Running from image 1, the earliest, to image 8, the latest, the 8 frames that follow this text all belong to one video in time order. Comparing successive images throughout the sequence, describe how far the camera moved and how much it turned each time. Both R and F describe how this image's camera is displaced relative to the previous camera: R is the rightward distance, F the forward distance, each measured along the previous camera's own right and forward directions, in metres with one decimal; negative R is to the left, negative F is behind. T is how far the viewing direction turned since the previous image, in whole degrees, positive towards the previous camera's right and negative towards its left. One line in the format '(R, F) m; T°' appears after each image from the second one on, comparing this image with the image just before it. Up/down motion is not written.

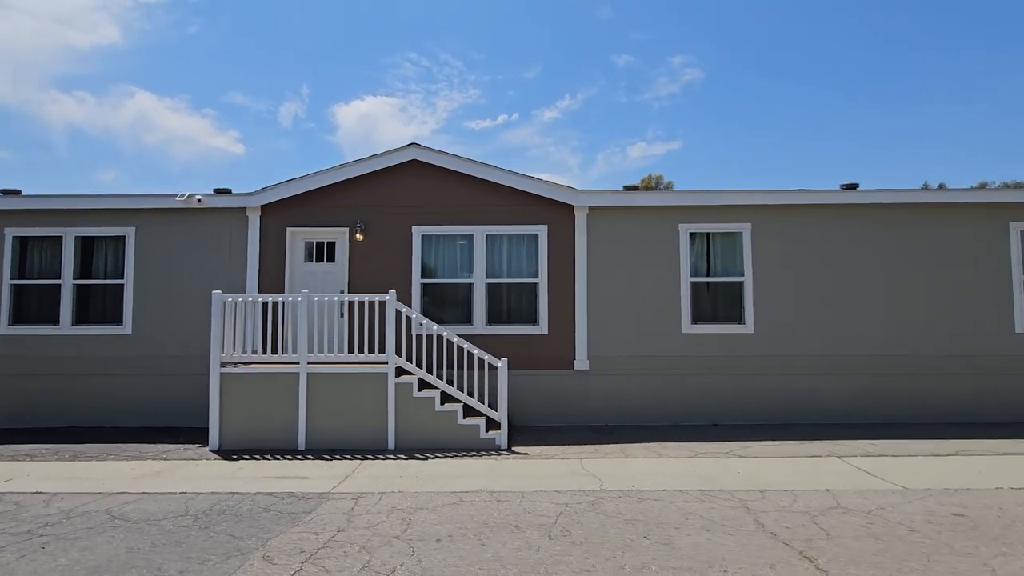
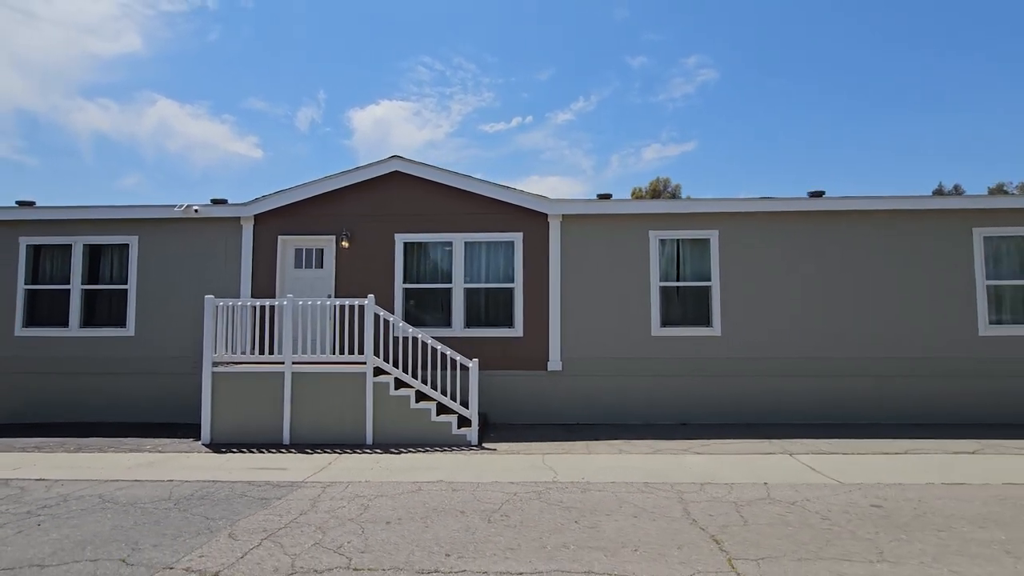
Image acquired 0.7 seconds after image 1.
(+0.7, -0.5) m; -2°
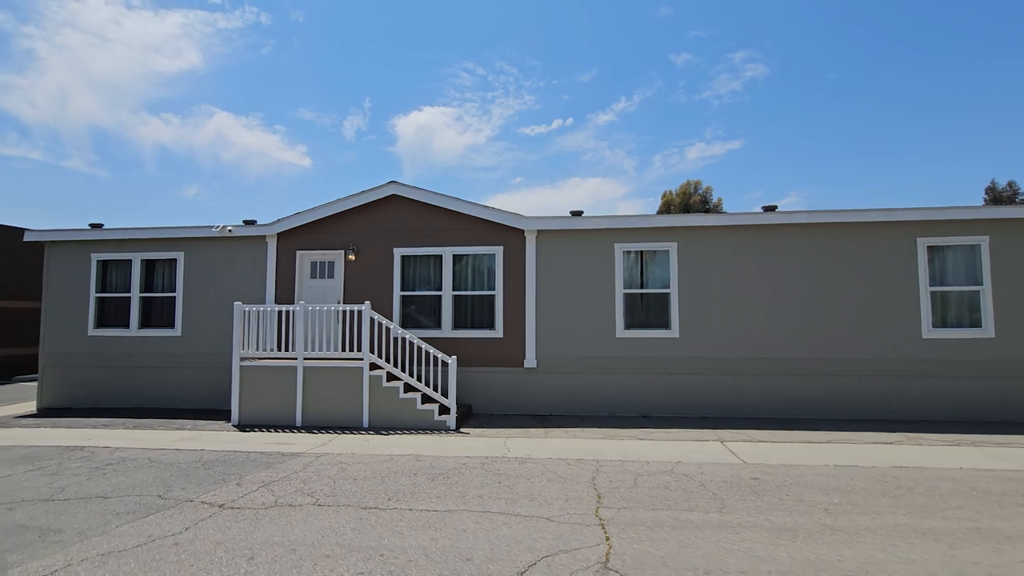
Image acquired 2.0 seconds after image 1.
(+1.4, -1.4) m; -5°
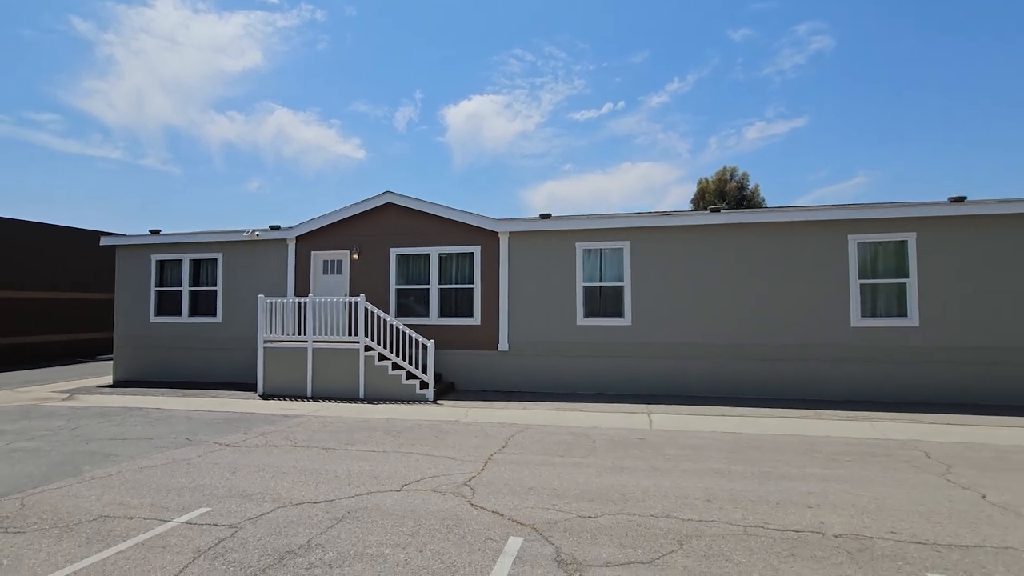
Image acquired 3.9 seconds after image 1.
(+1.9, -1.7) m; -6°
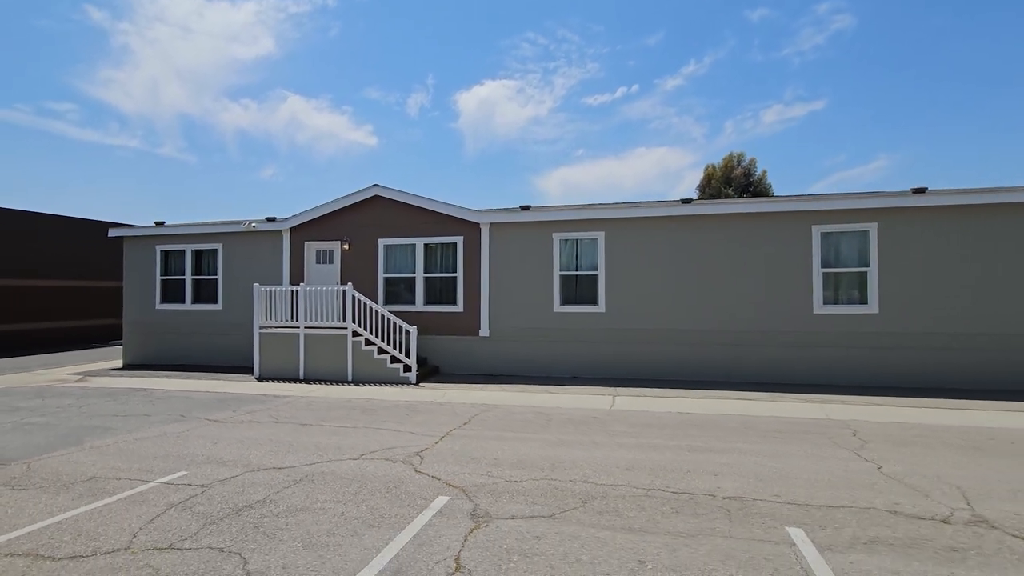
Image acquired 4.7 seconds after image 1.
(+0.9, -0.6) m; -1°
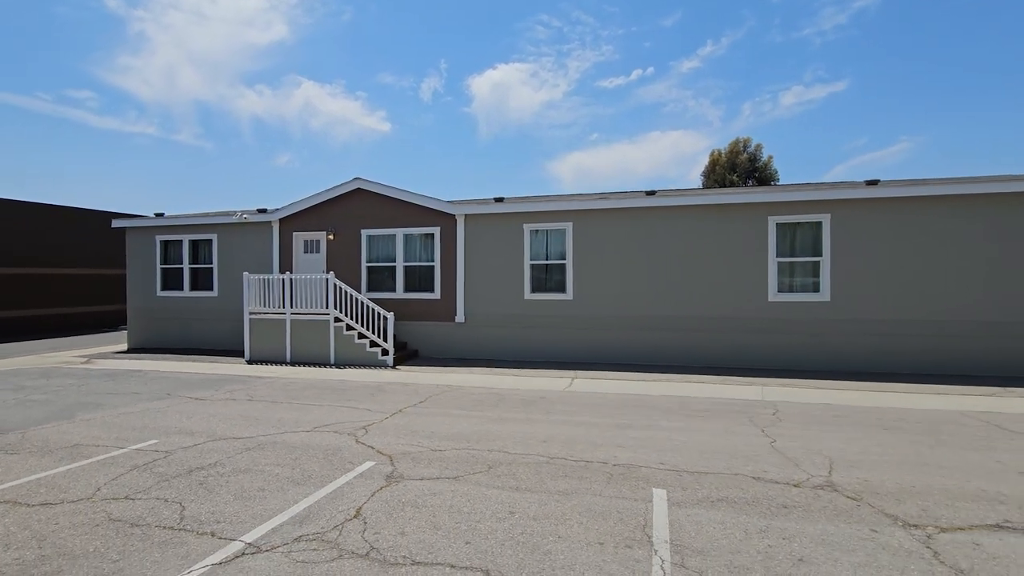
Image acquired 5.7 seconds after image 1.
(+1.1, -0.7) m; -1°
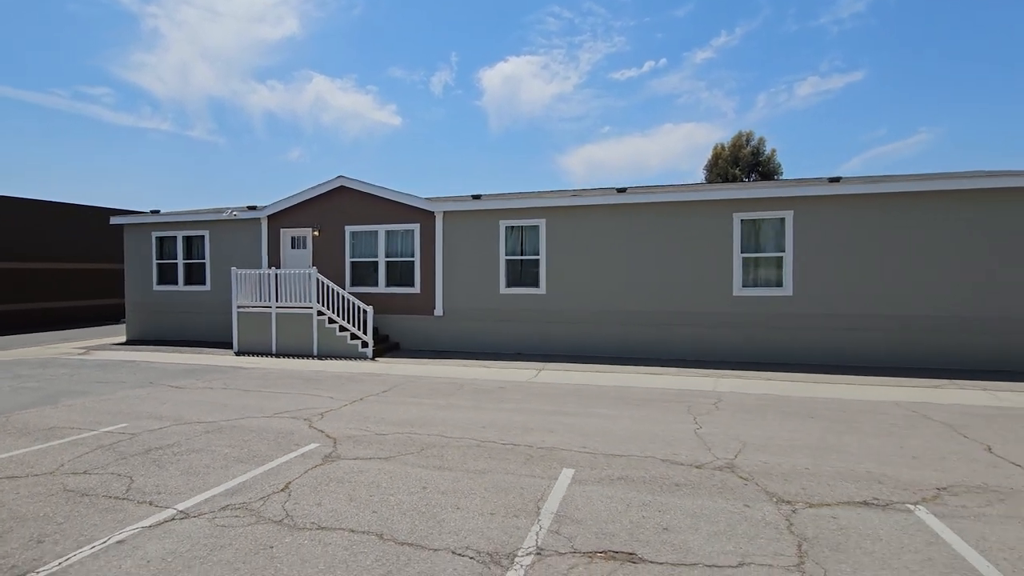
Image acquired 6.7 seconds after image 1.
(+1.0, -0.4) m; -1°
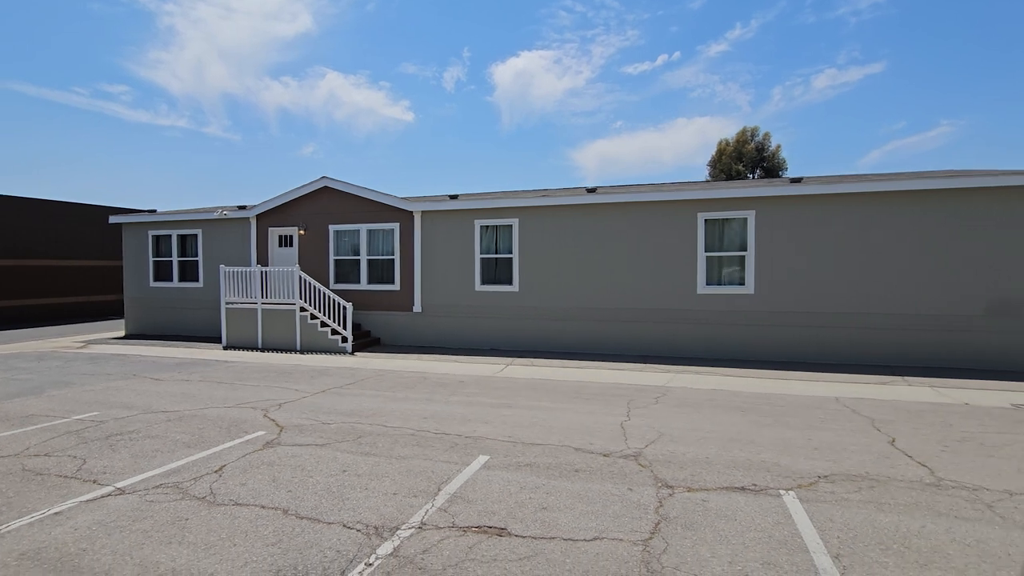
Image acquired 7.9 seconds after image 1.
(+1.1, -0.4) m; -1°
